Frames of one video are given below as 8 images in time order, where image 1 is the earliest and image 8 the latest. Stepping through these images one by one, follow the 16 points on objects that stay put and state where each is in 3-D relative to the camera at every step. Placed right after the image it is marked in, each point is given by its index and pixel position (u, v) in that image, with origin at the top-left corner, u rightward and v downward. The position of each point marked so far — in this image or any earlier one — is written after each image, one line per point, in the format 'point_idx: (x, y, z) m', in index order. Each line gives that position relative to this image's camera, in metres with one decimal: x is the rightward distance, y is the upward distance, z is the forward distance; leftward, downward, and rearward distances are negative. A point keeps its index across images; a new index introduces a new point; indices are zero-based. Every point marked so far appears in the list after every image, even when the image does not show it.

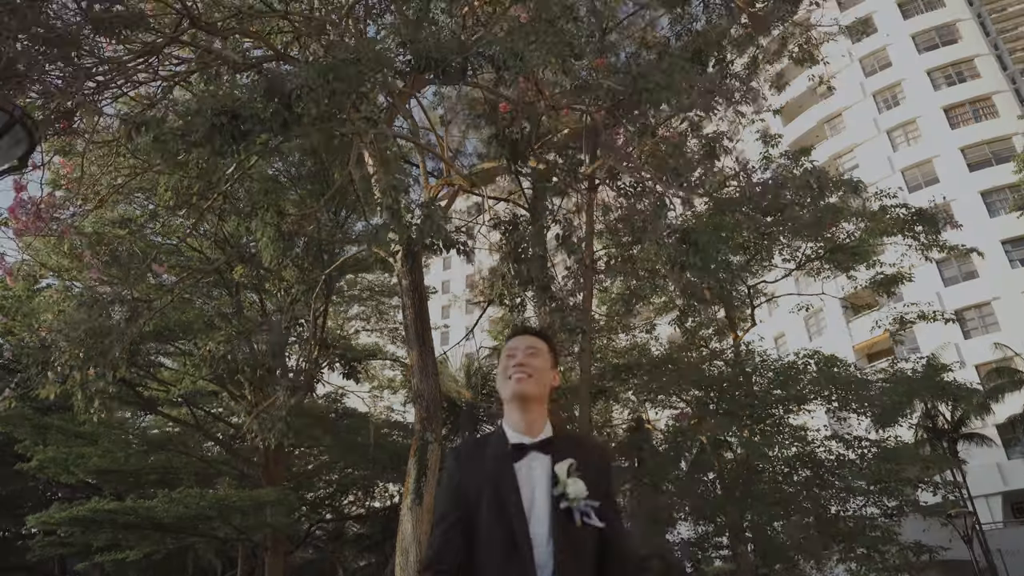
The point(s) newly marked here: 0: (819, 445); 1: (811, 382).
0: (+6.2, -3.1, +15.4) m
1: (+5.8, -1.8, +15.0) m
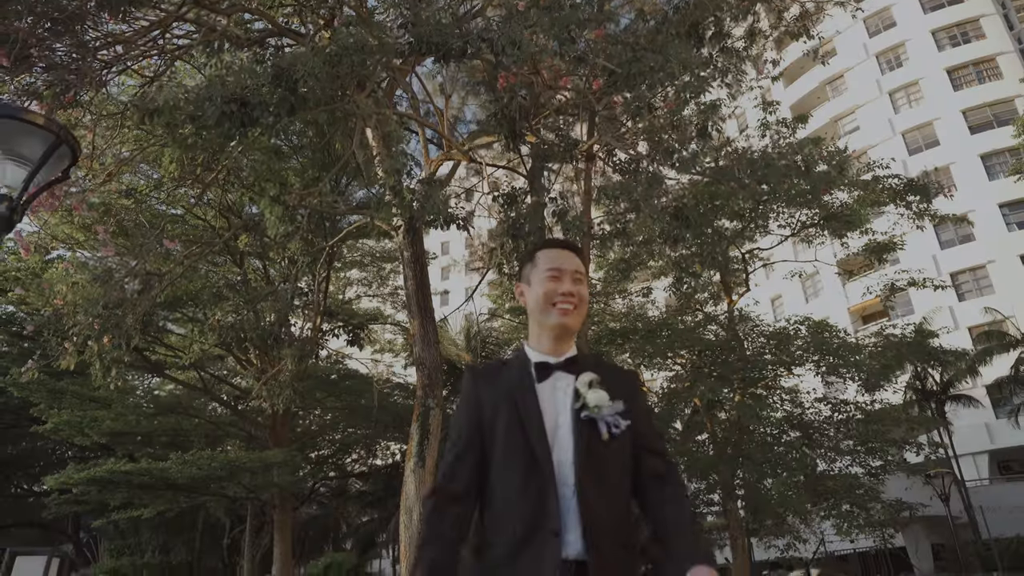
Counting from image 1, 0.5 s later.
0: (+6.1, -2.4, +15.9) m
1: (+5.7, -1.2, +15.4) m
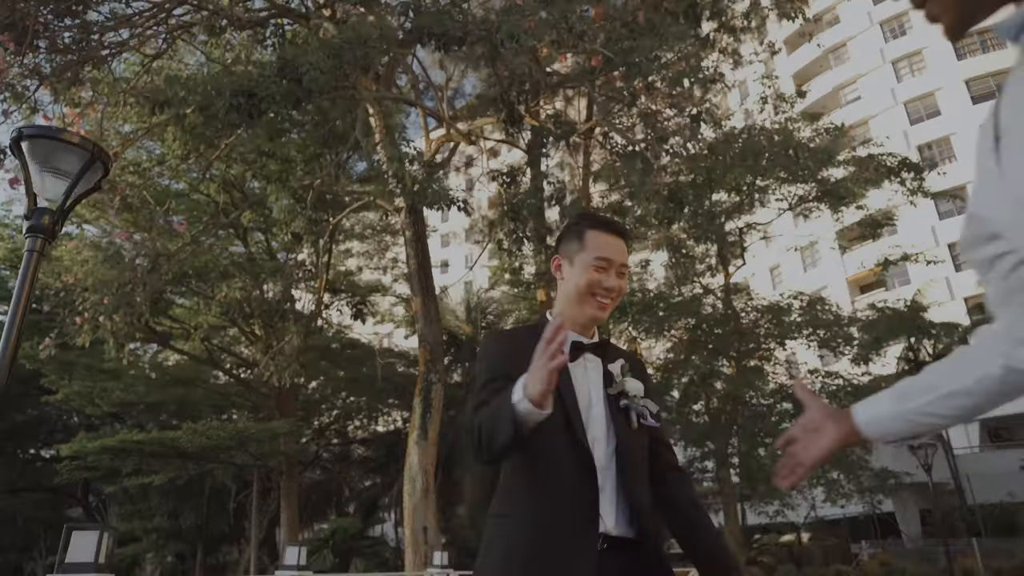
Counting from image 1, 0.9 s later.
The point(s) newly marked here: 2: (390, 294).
0: (+6.1, -1.9, +16.2) m
1: (+5.7, -0.6, +15.7) m
2: (-2.7, -0.1, +17.2) m
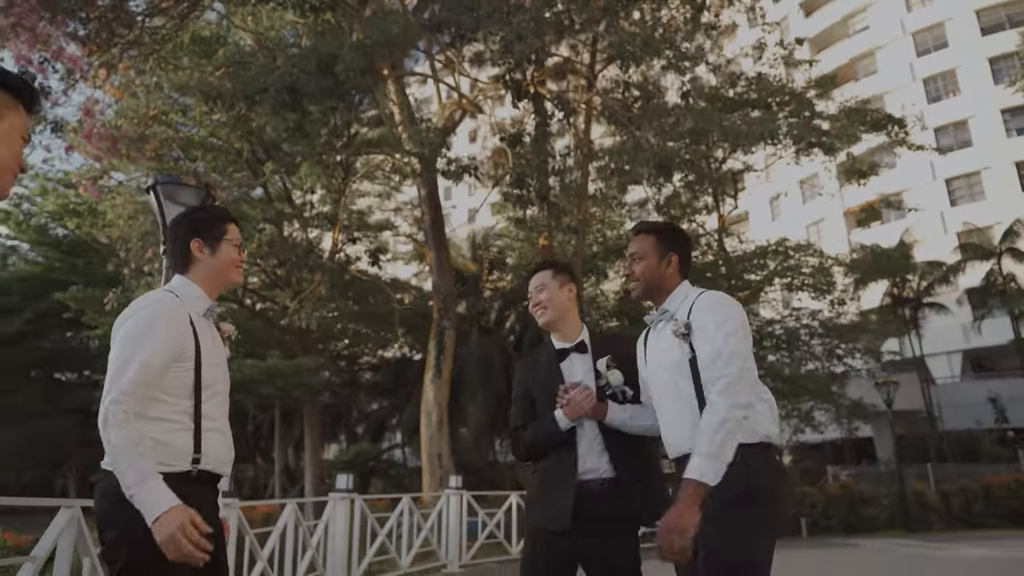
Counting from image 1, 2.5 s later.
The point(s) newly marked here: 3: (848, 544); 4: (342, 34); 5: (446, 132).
0: (+6.2, -0.6, +17.3) m
1: (+5.8, +0.6, +16.7) m
2: (-2.6, +1.3, +18.1) m
3: (+5.1, -3.9, +12.0) m
4: (-2.2, +3.2, +10.2) m
5: (-1.0, +2.3, +11.5) m
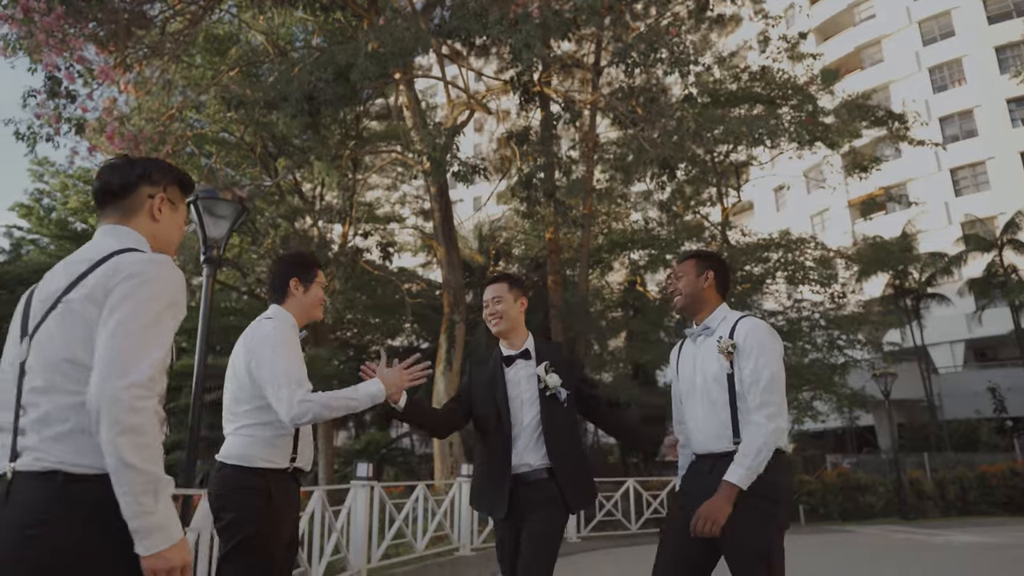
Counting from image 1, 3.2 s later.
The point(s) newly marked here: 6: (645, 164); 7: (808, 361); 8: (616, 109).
0: (+6.3, -0.4, +17.6) m
1: (+5.9, +0.7, +16.9) m
2: (-2.5, +1.5, +18.4) m
3: (+5.2, -3.8, +12.4) m
4: (-2.1, +3.3, +10.5) m
5: (-0.9, +2.4, +11.8) m
6: (+2.2, +2.0, +12.7) m
7: (+6.4, -1.6, +17.0) m
8: (+1.7, +2.9, +12.9) m
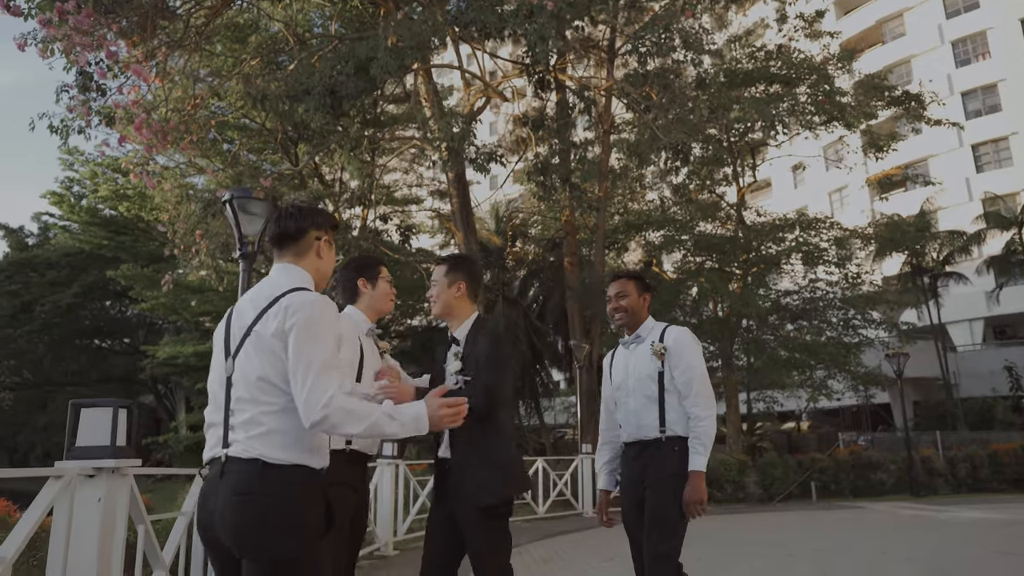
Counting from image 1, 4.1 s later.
0: (+6.7, 0.0, +17.7) m
1: (+6.3, +1.2, +17.0) m
2: (-2.1, +1.9, +18.7) m
3: (+5.5, -3.5, +12.6) m
4: (-1.9, +3.5, +10.7) m
5: (-0.6, +2.6, +12.0) m
6: (+2.4, +2.3, +12.9) m
7: (+6.8, -1.1, +17.1) m
8: (+2.0, +3.2, +13.0) m
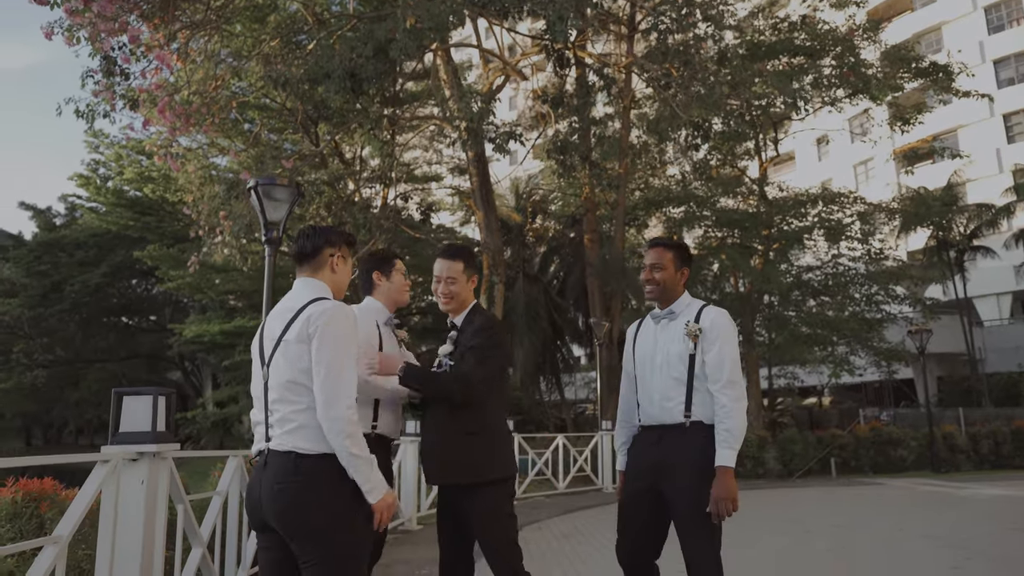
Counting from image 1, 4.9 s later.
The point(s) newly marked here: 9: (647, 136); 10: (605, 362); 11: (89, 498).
0: (+7.2, +0.6, +17.6) m
1: (+6.7, +1.7, +16.9) m
2: (-1.6, +2.5, +18.7) m
3: (+5.8, -3.1, +12.6) m
4: (-1.6, +3.8, +10.7) m
5: (-0.3, +2.9, +12.0) m
6: (+2.7, +2.6, +12.8) m
7: (+7.2, -0.6, +17.0) m
8: (+2.3, +3.6, +12.9) m
9: (+2.5, +2.9, +14.7) m
10: (+1.9, -1.5, +15.8) m
11: (-1.6, -0.8, +3.1) m
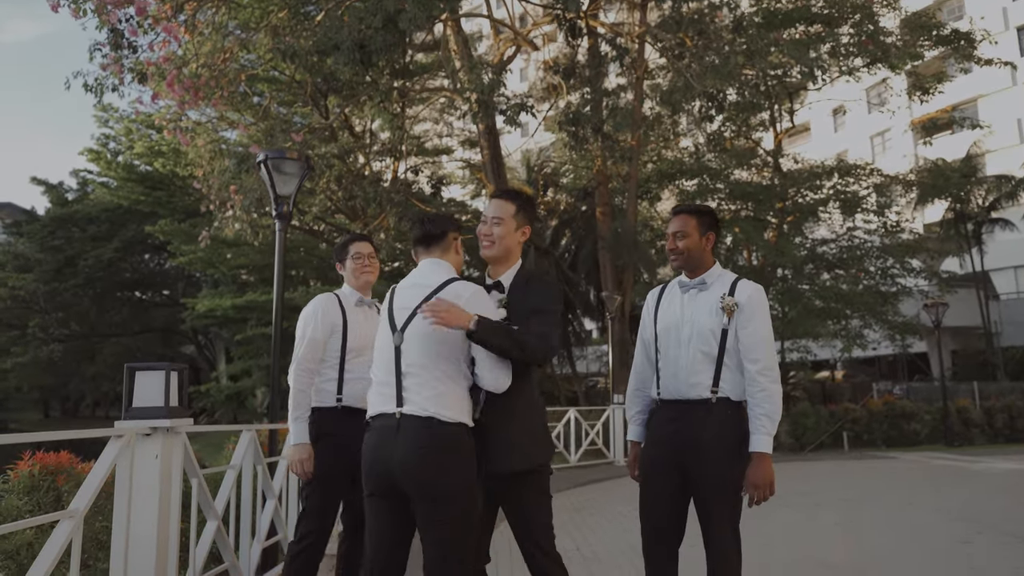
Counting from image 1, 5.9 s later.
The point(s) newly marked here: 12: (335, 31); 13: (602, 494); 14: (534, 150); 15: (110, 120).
0: (+7.4, +1.2, +17.4) m
1: (+7.0, +2.3, +16.7) m
2: (-1.3, +3.1, +18.6) m
3: (+6.0, -2.7, +12.6) m
4: (-1.5, +4.1, +10.5) m
5: (-0.2, +3.3, +11.9) m
6: (+2.9, +3.1, +12.6) m
7: (+7.5, 0.0, +16.8) m
8: (+2.5, +4.0, +12.7) m
9: (+2.7, +3.4, +14.5) m
10: (+2.1, -1.0, +15.7) m
11: (-1.6, -0.7, +3.1) m
12: (-2.4, +3.5, +10.7) m
13: (+1.0, -2.3, +8.9) m
14: (+0.5, +3.3, +19.2) m
15: (-10.1, +4.3, +19.8) m
